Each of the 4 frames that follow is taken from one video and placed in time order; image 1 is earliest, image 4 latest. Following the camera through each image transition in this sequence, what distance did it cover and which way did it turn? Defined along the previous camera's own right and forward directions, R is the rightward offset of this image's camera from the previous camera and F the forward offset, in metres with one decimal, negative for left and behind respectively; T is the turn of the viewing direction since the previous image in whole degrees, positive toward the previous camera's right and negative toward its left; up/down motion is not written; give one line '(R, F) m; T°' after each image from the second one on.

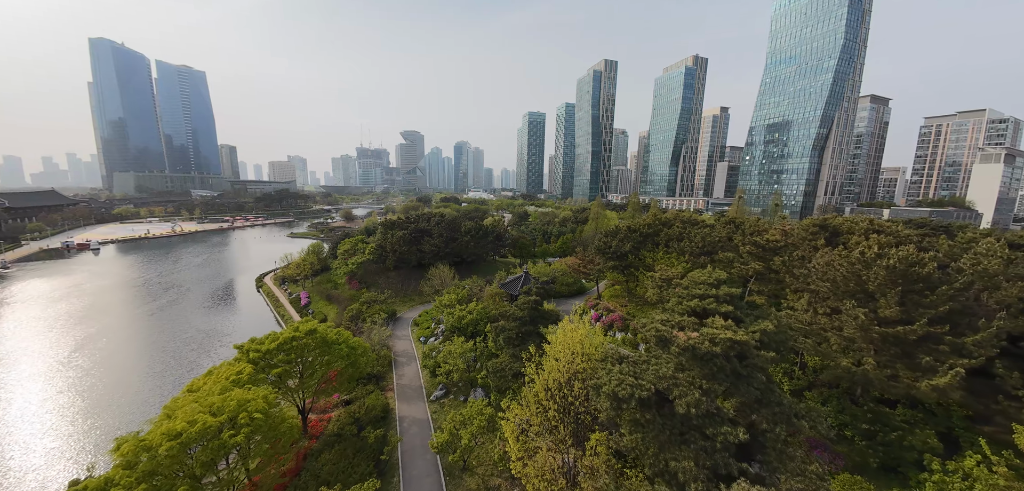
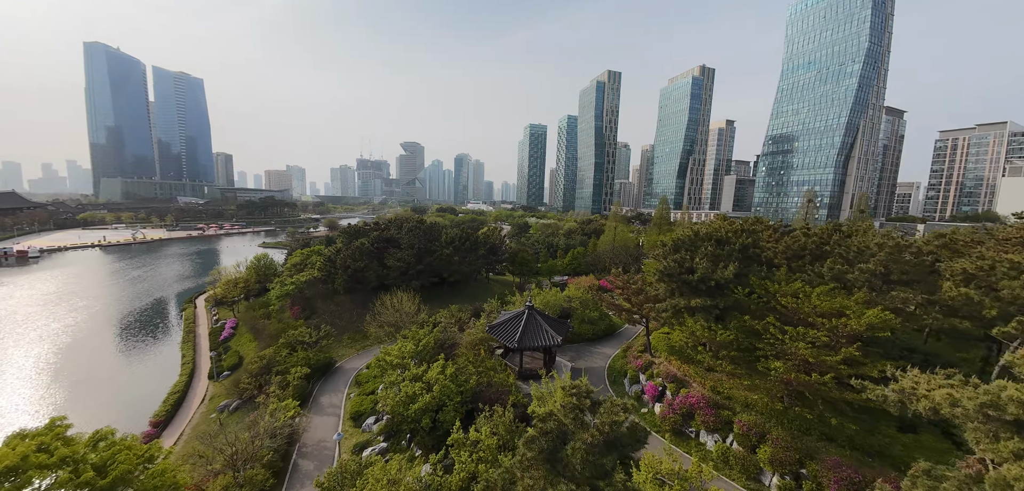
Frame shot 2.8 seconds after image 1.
(+0.2, +11.2) m; 0°
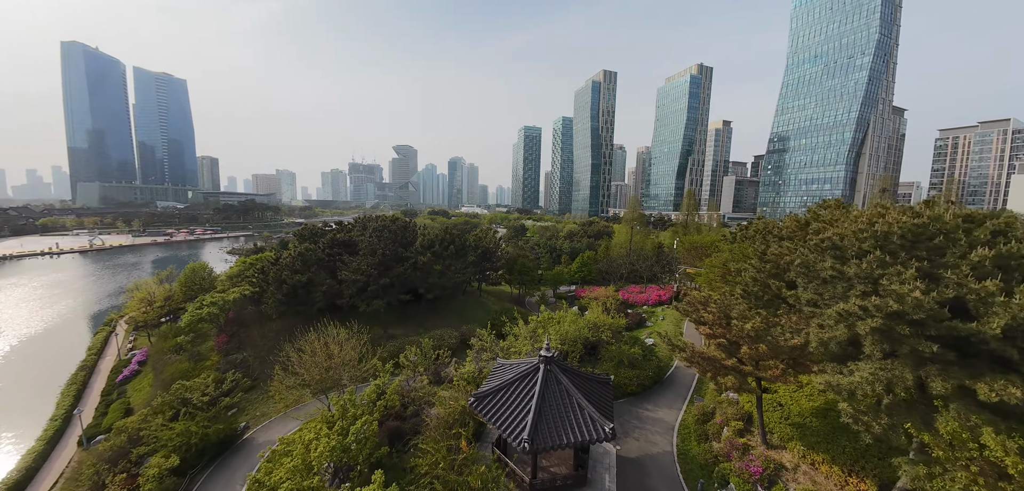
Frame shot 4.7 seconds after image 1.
(-0.2, +7.7) m; +1°
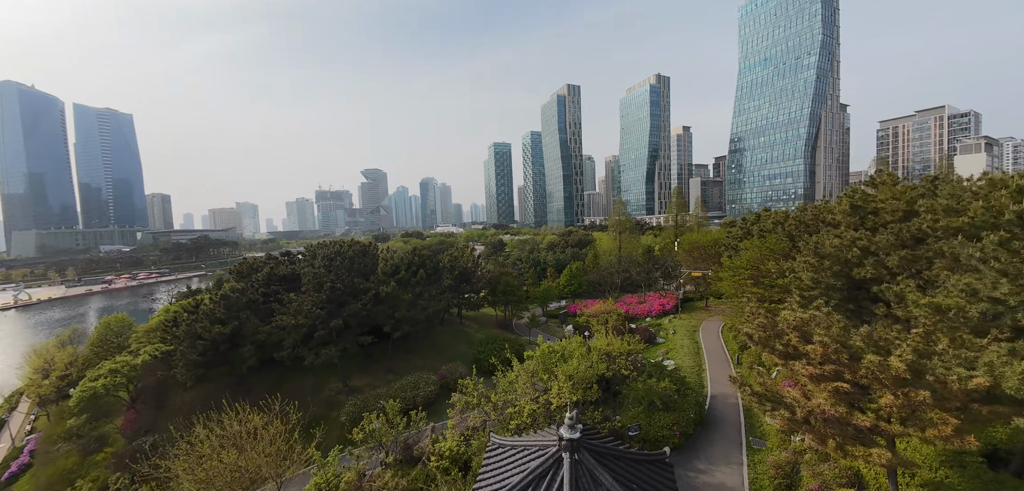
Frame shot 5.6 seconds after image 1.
(-0.2, +3.6) m; +4°
